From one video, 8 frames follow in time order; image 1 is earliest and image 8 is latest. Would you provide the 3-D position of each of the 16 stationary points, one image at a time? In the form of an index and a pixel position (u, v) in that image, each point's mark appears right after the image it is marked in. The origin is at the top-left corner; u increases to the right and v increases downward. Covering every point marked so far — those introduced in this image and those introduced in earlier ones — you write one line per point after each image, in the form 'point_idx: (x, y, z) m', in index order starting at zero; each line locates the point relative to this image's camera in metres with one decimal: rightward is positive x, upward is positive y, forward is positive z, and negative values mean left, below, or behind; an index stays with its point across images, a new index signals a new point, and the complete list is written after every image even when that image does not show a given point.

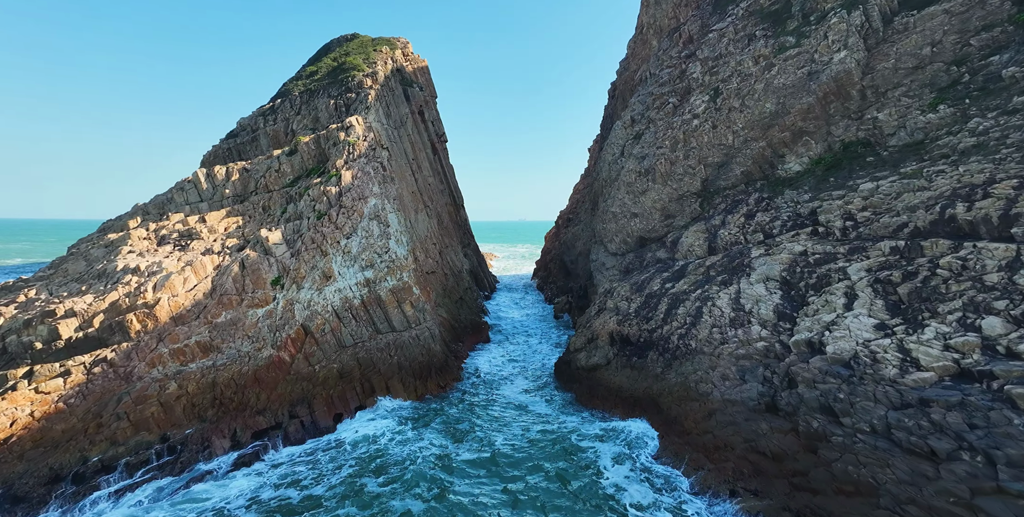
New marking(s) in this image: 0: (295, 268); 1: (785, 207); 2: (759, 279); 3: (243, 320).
0: (-10.4, -0.5, +20.2) m
1: (+12.2, +2.3, +19.0) m
2: (+9.9, -0.8, +16.9) m
3: (-11.6, -2.7, +18.0) m
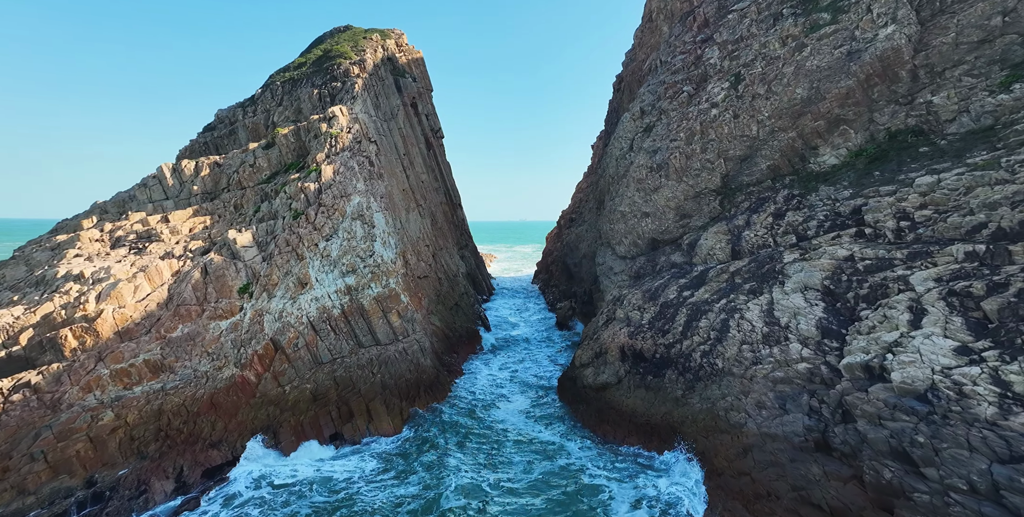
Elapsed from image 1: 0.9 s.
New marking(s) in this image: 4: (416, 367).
0: (-10.5, -0.7, +18.0) m
1: (+12.2, +2.1, +16.7) m
2: (+9.8, -1.0, +14.6) m
3: (-11.6, -2.9, +15.7) m
4: (-4.5, -5.1, +19.5) m
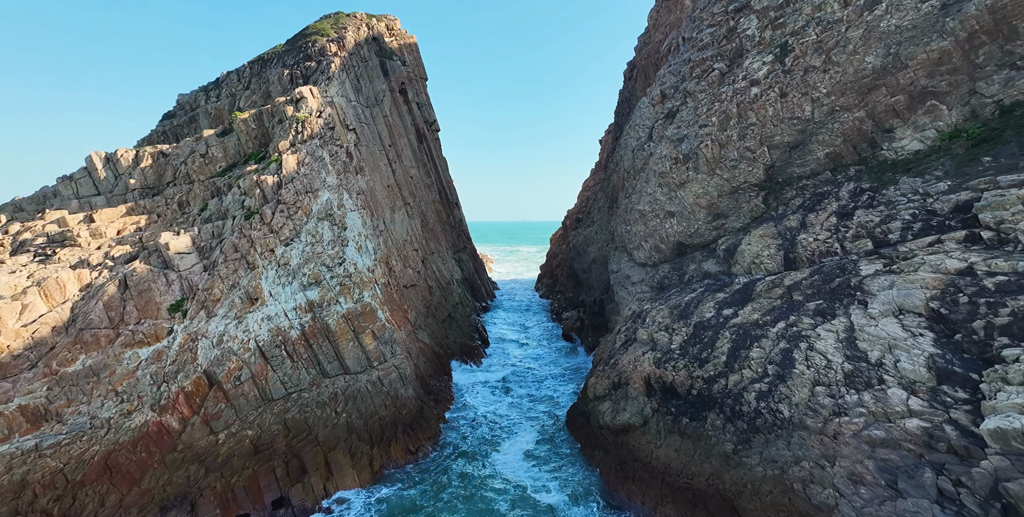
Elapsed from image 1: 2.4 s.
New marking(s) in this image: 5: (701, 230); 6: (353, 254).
0: (-10.5, -1.0, +14.5) m
1: (+12.1, +1.8, +13.0) m
2: (+9.7, -1.4, +11.0) m
3: (-11.7, -3.2, +12.2) m
4: (-4.5, -5.4, +16.0) m
5: (+8.7, +1.3, +19.3) m
6: (-6.8, +0.2, +18.1) m
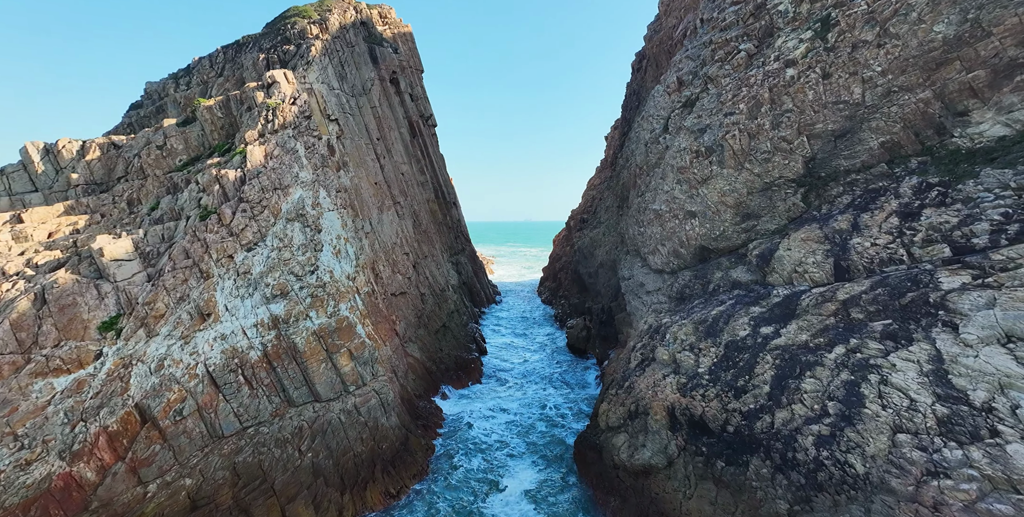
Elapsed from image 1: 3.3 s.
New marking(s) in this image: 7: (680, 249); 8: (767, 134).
0: (-10.5, -1.2, +12.1) m
1: (+12.1, +1.5, +10.6) m
2: (+9.7, -1.6, +8.6) m
3: (-11.7, -3.4, +9.9) m
4: (-4.5, -5.7, +13.6) m
5: (+8.7, +1.0, +16.9) m
6: (-6.8, 0.0, +15.7) m
7: (+7.5, +0.4, +18.8) m
8: (+9.8, +4.8, +16.1) m
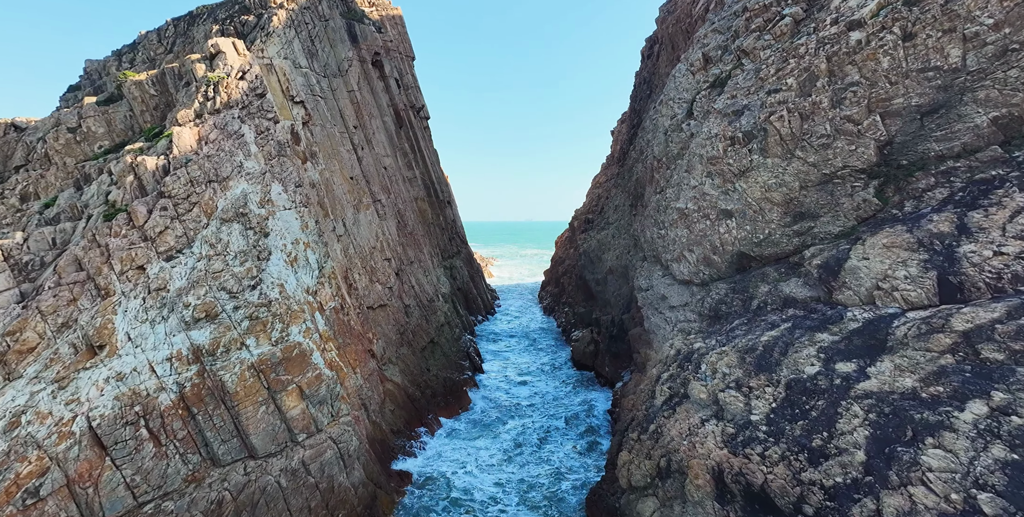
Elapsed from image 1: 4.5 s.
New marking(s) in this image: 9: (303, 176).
0: (-10.7, -1.5, +9.0) m
1: (+12.0, +1.2, +7.4) m
2: (+9.5, -1.9, +5.4) m
3: (-11.9, -3.7, +6.7) m
4: (-4.7, -6.0, +10.4) m
5: (+8.5, +0.7, +13.7) m
6: (-6.9, -0.3, +12.5) m
7: (+7.4, +0.1, +15.6) m
8: (+9.7, +4.5, +12.9) m
9: (-8.4, +3.3, +17.0) m
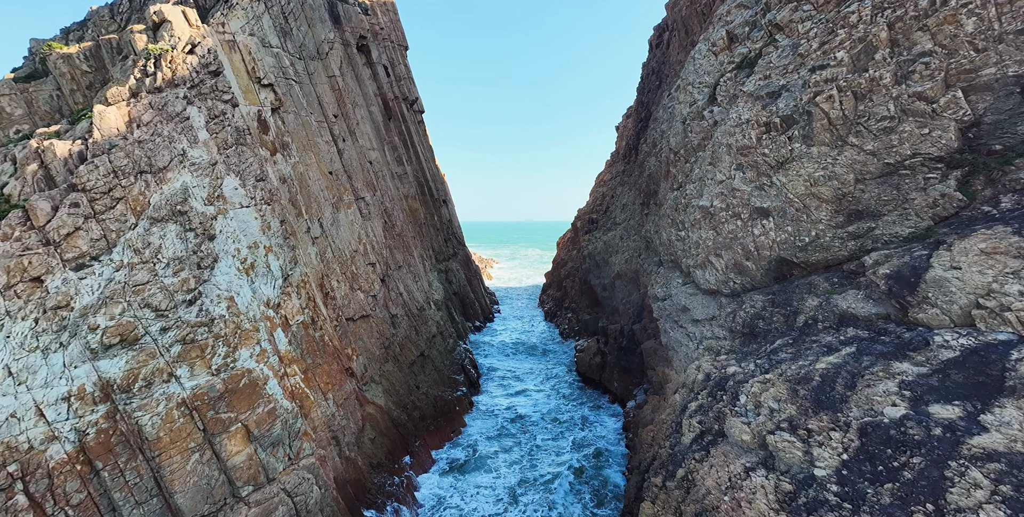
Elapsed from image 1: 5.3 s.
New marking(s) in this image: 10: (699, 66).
0: (-10.7, -1.7, +6.7) m
1: (+11.9, +1.0, +5.1) m
2: (+9.5, -2.1, +3.1) m
3: (-11.9, -3.9, +4.5) m
4: (-4.7, -6.2, +8.1) m
5: (+8.5, +0.5, +11.4) m
6: (-7.0, -0.5, +10.3) m
7: (+7.3, -0.1, +13.3) m
8: (+9.6, +4.3, +10.7) m
9: (-8.5, +3.1, +14.7) m
10: (+8.0, +8.2, +18.0) m
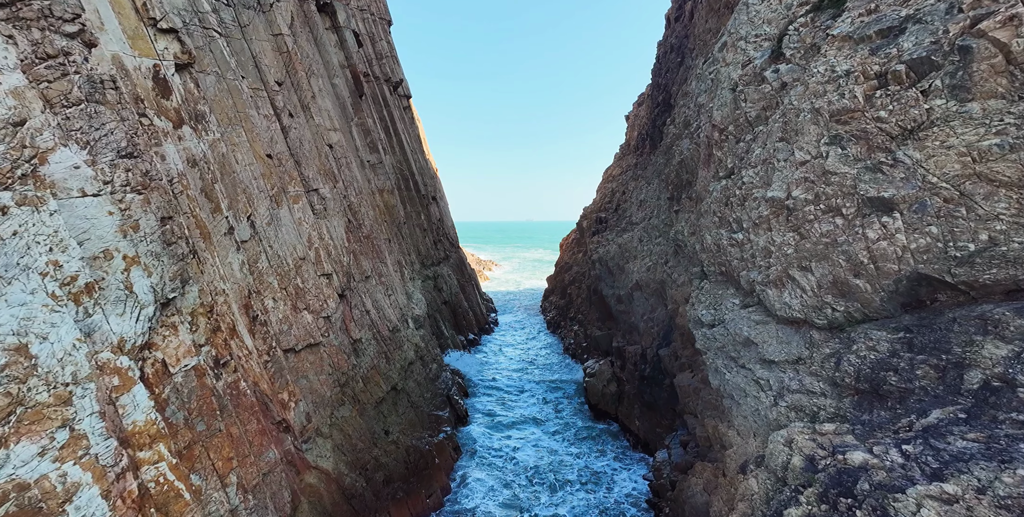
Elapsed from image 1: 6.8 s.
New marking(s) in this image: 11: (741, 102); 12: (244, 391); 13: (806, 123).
0: (-10.9, -2.0, +2.2) m
1: (+11.7, +0.7, +0.6) m
2: (+9.3, -2.4, -1.4) m
3: (-12.1, -4.2, 0.0) m
4: (-4.9, -6.5, +3.6) m
5: (+8.3, +0.2, +6.9) m
6: (-7.2, -0.9, +5.8) m
7: (+7.2, -0.4, +8.8) m
8: (+9.4, +3.9, +6.2) m
9: (-8.6, +2.8, +10.2) m
10: (+7.8, +7.9, +13.5) m
11: (+7.1, +5.0, +13.2) m
12: (-6.5, -3.1, +9.7) m
13: (+7.2, +3.4, +10.4) m
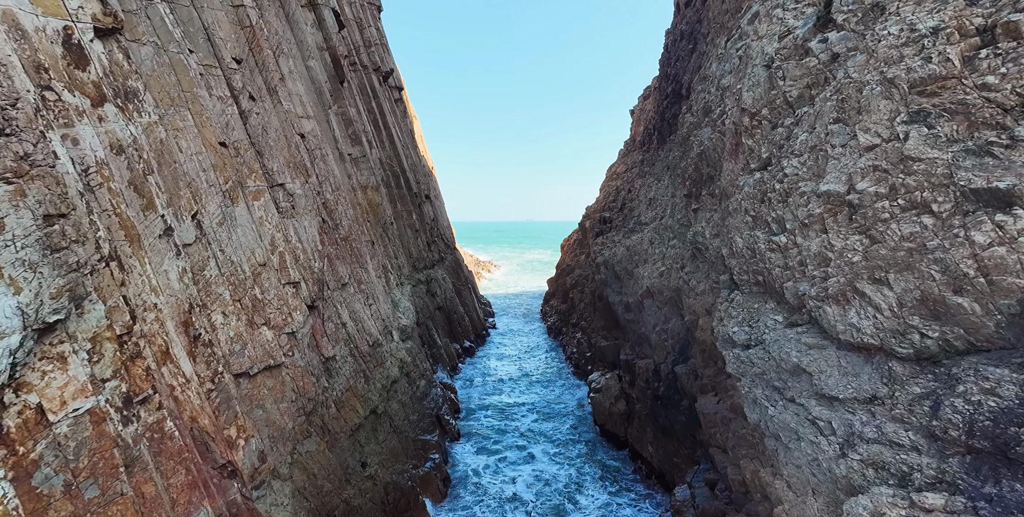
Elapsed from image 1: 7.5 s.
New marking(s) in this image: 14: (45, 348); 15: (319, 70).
0: (-11.0, -2.2, 0.0) m
1: (+11.6, +0.5, -1.6) m
2: (+9.2, -2.5, -3.6) m
3: (-12.2, -4.4, -2.2) m
4: (-5.0, -6.6, +1.4) m
5: (+8.2, 0.0, +4.7) m
6: (-7.3, -1.0, +3.6) m
7: (+7.0, -0.6, +6.6) m
8: (+9.3, +3.8, +4.0) m
9: (-8.7, +2.6, +8.0) m
10: (+7.7, +7.7, +11.3) m
11: (+7.0, +4.8, +11.0) m
12: (-6.6, -3.3, +7.5) m
13: (+7.1, +3.2, +8.2) m
14: (-7.2, -1.4, +6.2) m
15: (-7.9, +7.8, +17.5) m
